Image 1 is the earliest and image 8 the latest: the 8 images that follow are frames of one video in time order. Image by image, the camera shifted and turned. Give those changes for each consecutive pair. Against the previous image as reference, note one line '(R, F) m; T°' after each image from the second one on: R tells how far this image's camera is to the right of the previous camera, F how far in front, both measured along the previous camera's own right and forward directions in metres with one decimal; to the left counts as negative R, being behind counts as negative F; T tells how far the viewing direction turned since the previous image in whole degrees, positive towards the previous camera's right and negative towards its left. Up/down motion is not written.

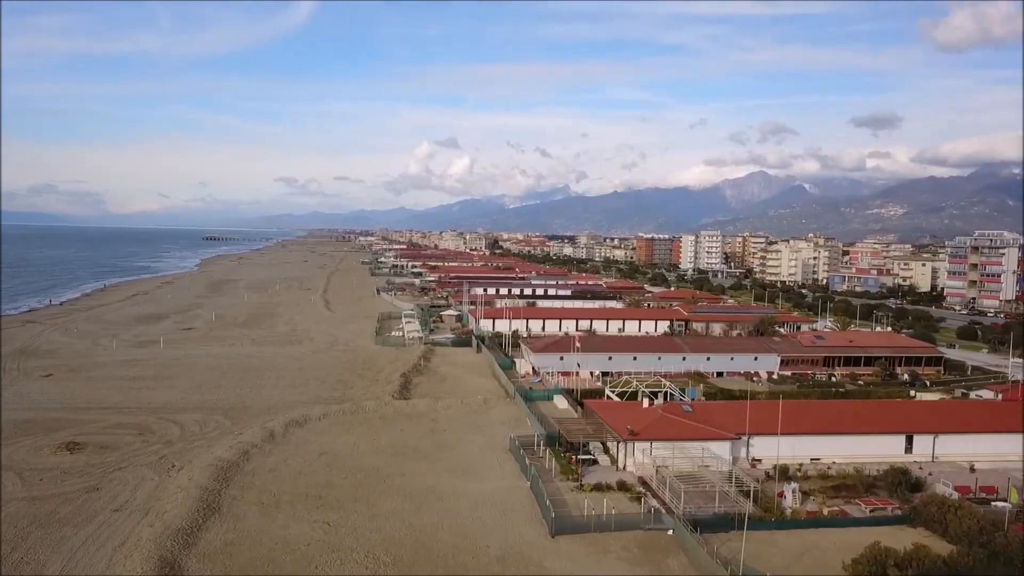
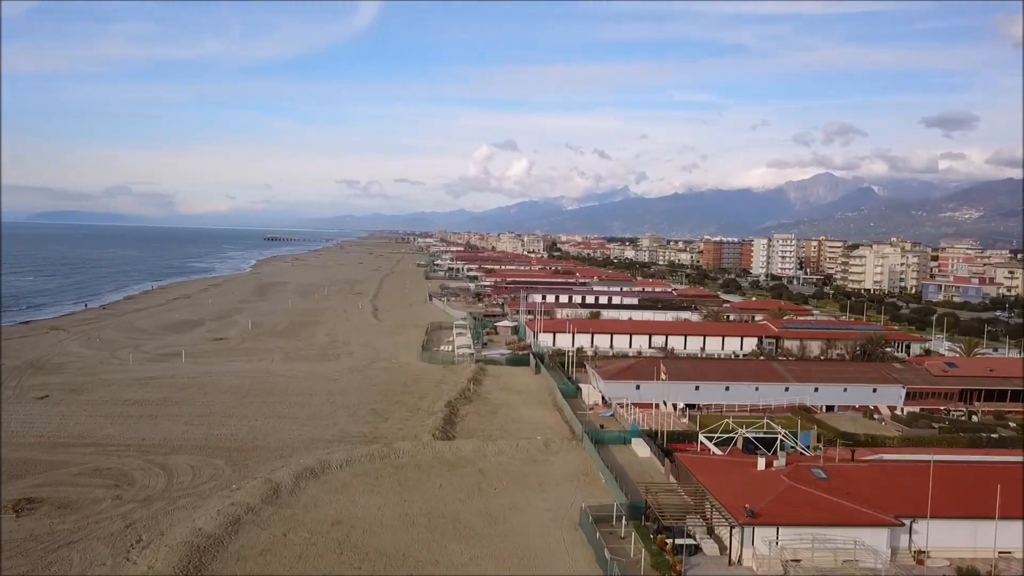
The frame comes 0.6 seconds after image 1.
(-0.2, +3.7) m; -4°
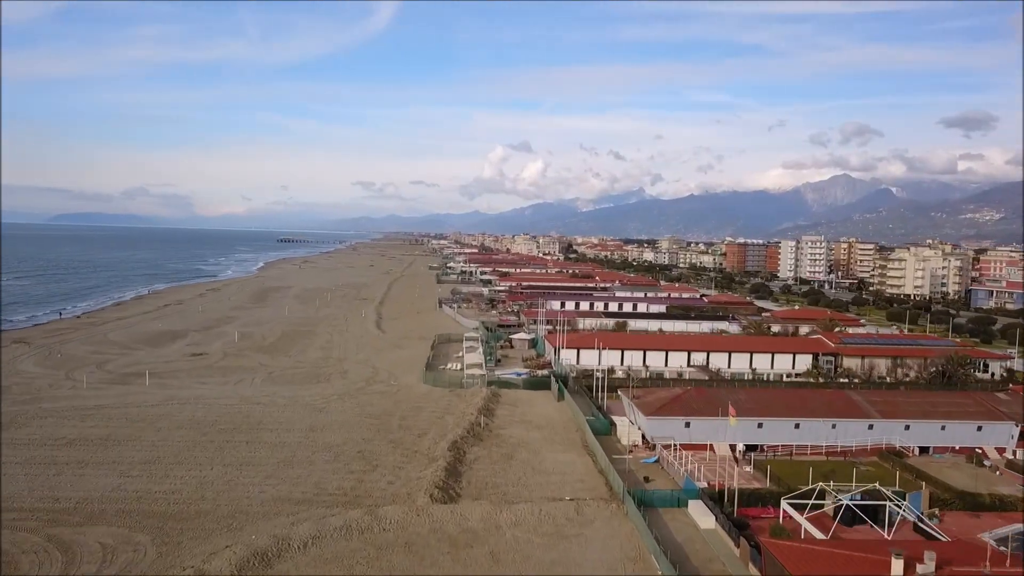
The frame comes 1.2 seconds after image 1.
(-0.1, +3.6) m; -1°
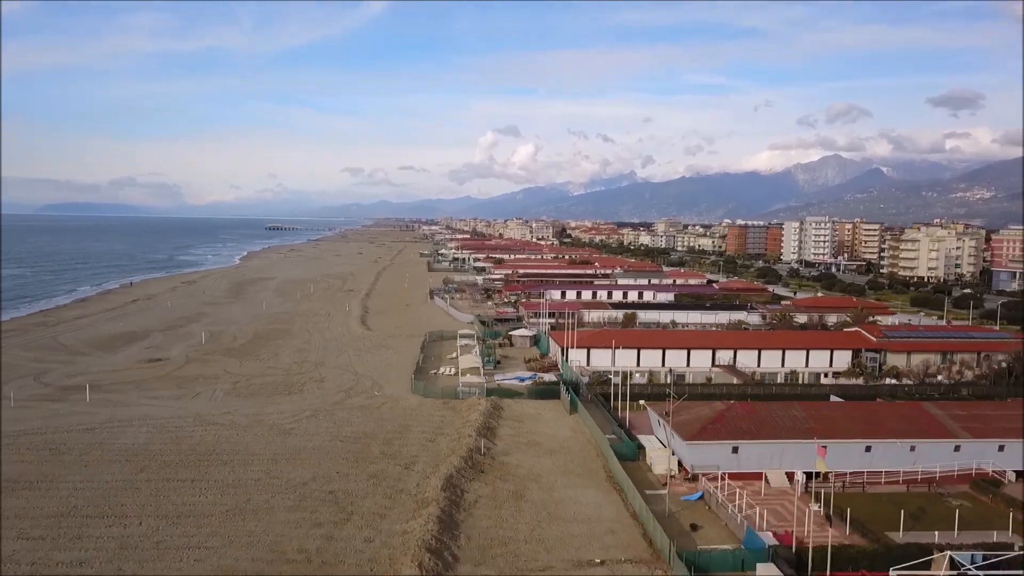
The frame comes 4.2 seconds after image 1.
(-0.2, +3.0) m; +1°
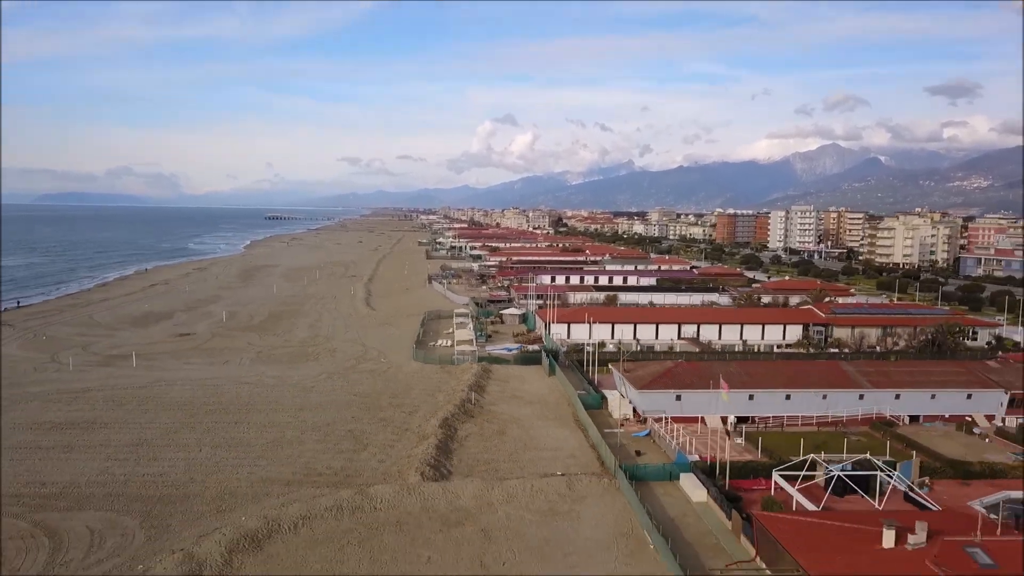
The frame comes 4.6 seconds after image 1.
(+0.3, -2.9) m; 0°
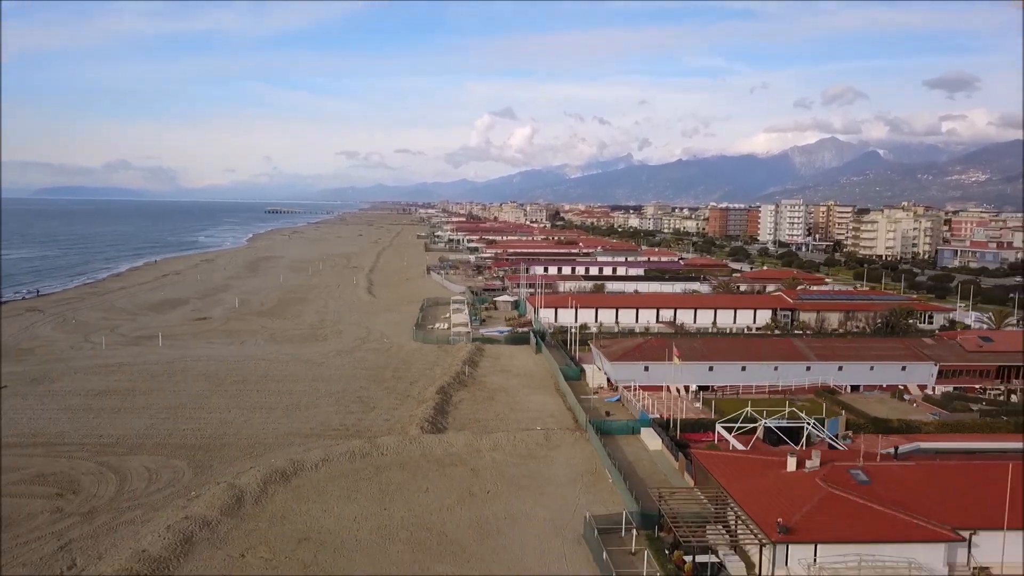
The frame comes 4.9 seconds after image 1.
(+0.2, -2.1) m; 0°
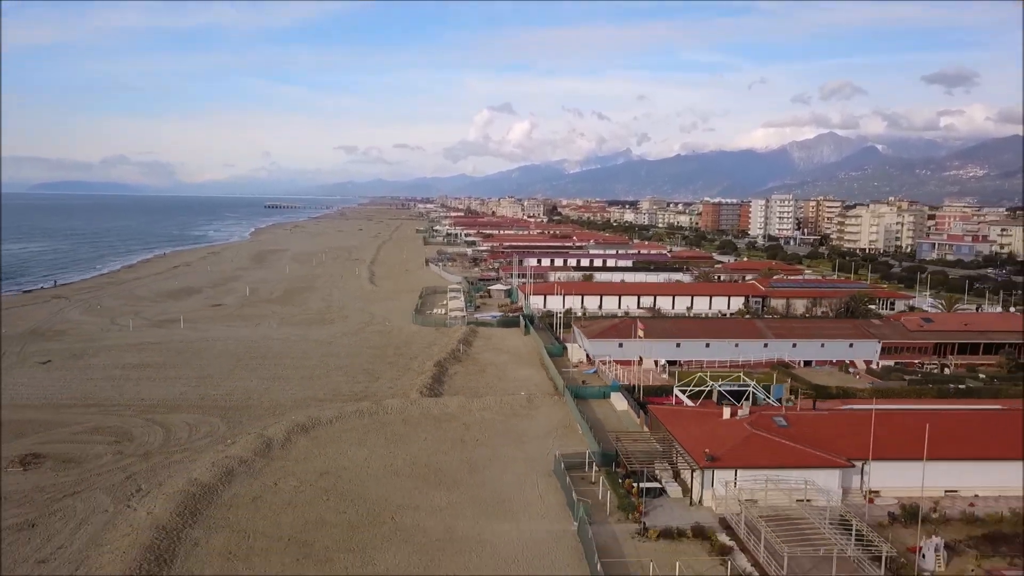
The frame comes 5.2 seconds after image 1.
(+0.2, -2.2) m; 0°
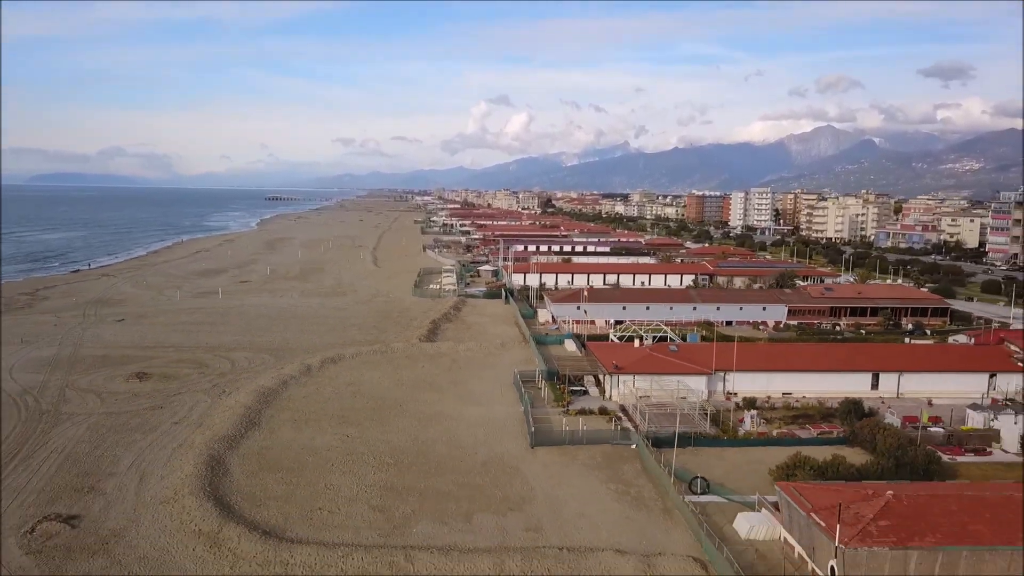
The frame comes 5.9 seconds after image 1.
(+0.6, -5.0) m; 0°
